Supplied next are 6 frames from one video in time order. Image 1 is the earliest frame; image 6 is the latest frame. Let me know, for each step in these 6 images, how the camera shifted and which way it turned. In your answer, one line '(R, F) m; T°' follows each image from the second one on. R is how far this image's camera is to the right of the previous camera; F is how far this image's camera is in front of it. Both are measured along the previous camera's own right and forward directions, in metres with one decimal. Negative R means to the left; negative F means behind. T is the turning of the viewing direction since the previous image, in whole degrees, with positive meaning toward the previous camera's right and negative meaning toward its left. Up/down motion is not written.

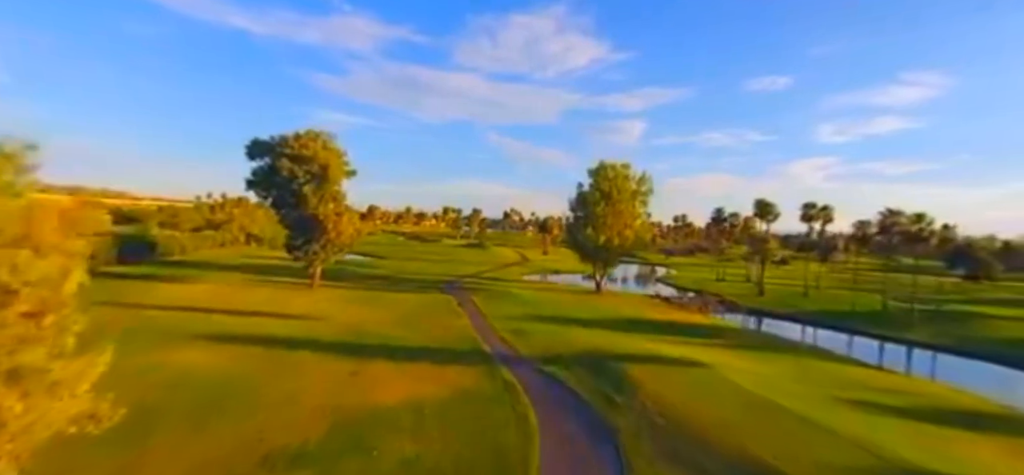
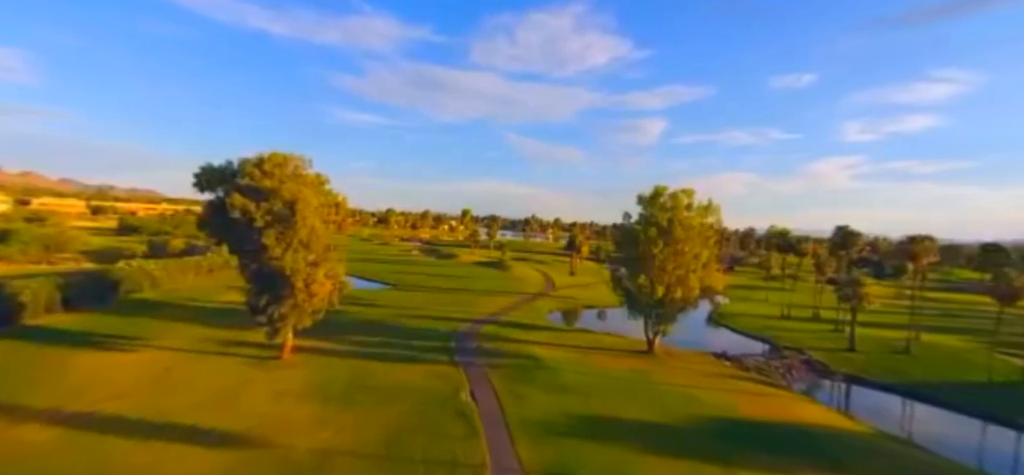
(-1.1, +12.6) m; -2°
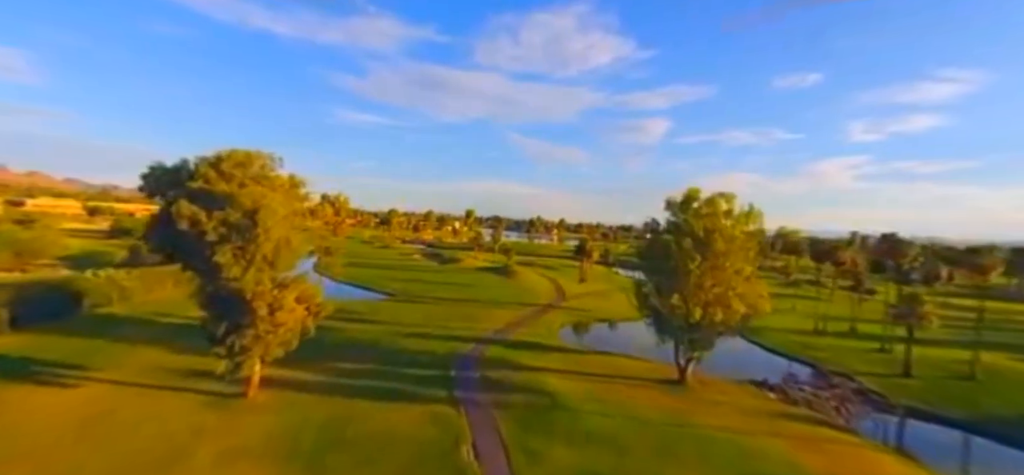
(-0.5, +6.5) m; 0°
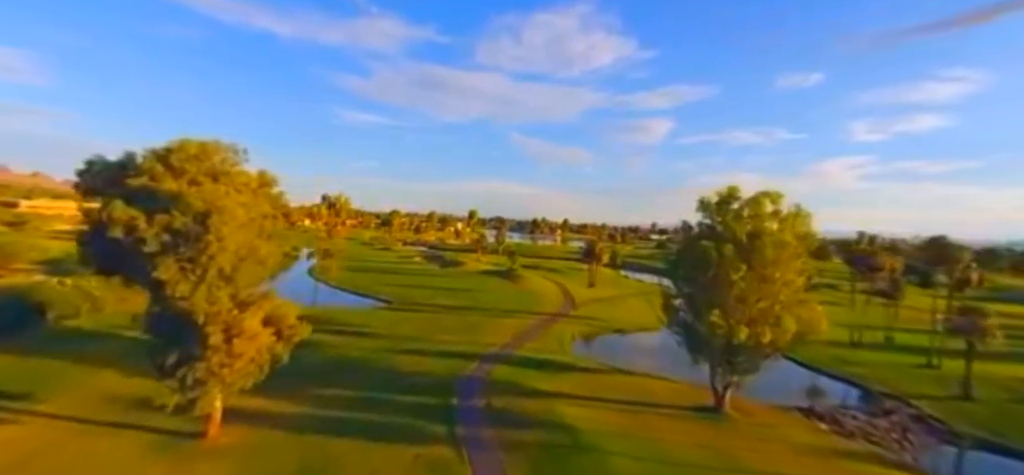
(-0.6, +5.4) m; 0°
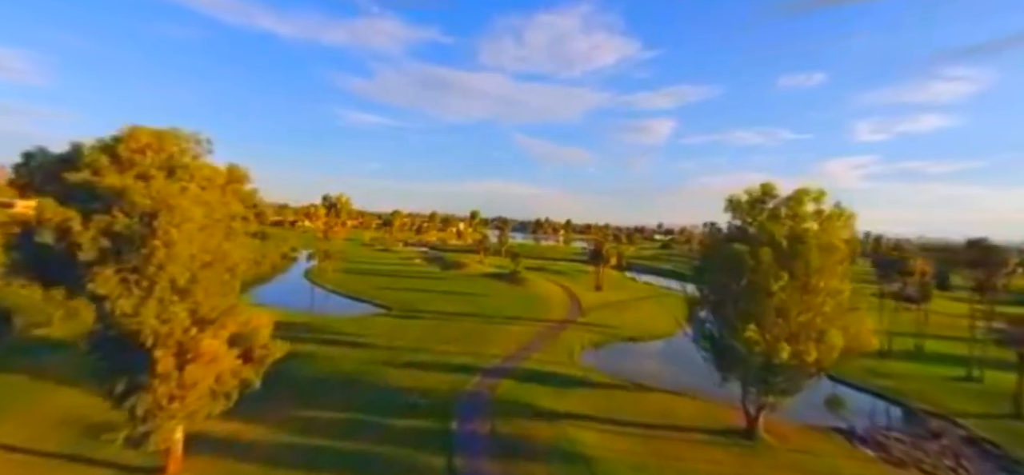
(-0.3, +3.8) m; 0°
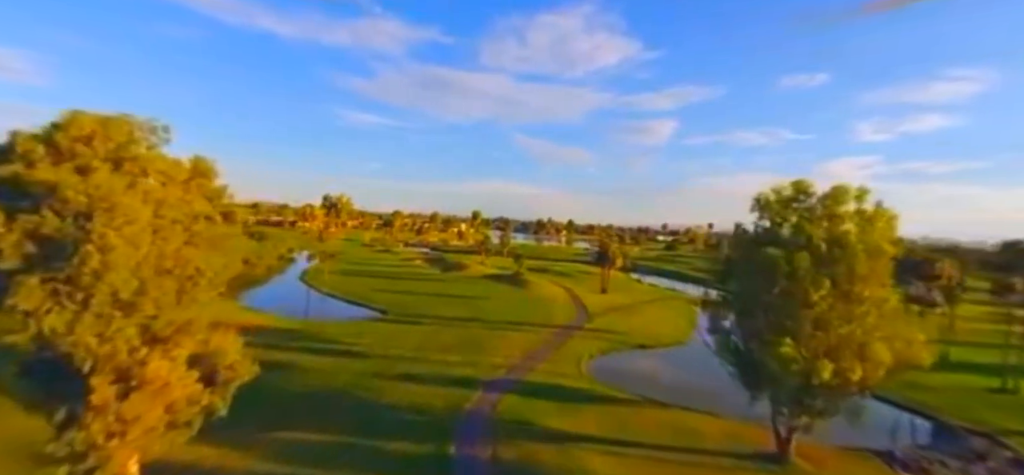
(-0.2, +3.1) m; 0°
